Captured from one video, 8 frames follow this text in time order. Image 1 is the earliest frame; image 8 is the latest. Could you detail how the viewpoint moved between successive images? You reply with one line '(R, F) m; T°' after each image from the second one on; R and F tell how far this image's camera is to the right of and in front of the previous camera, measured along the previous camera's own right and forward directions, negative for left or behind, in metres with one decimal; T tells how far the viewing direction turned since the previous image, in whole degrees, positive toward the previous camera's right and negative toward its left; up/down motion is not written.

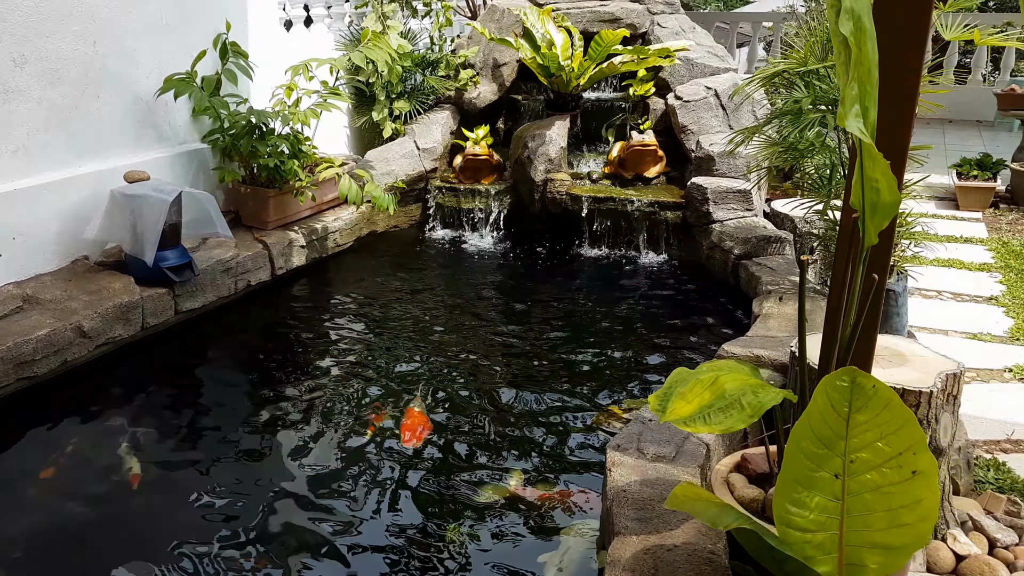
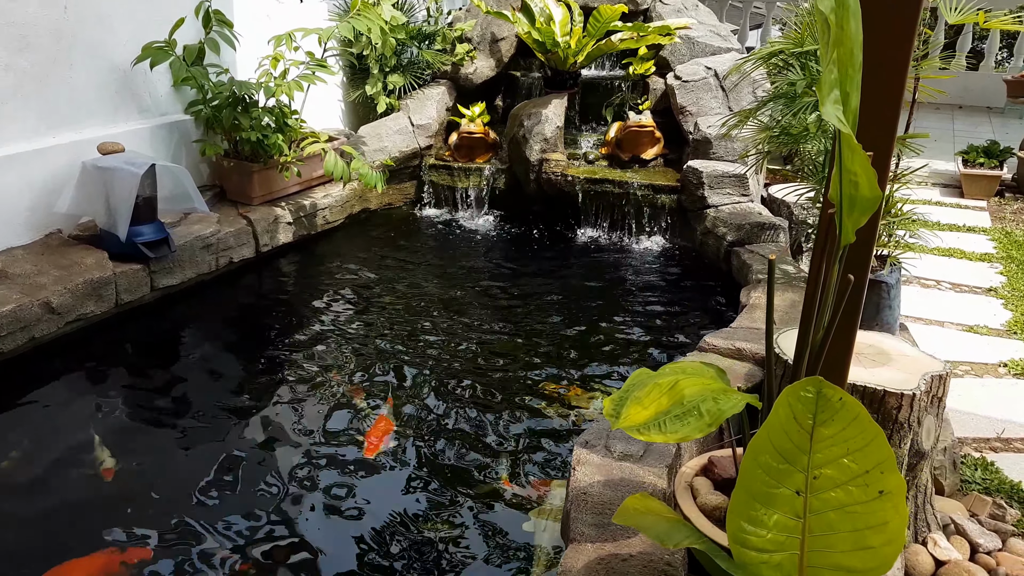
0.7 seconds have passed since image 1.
(+0.1, +0.1) m; -1°
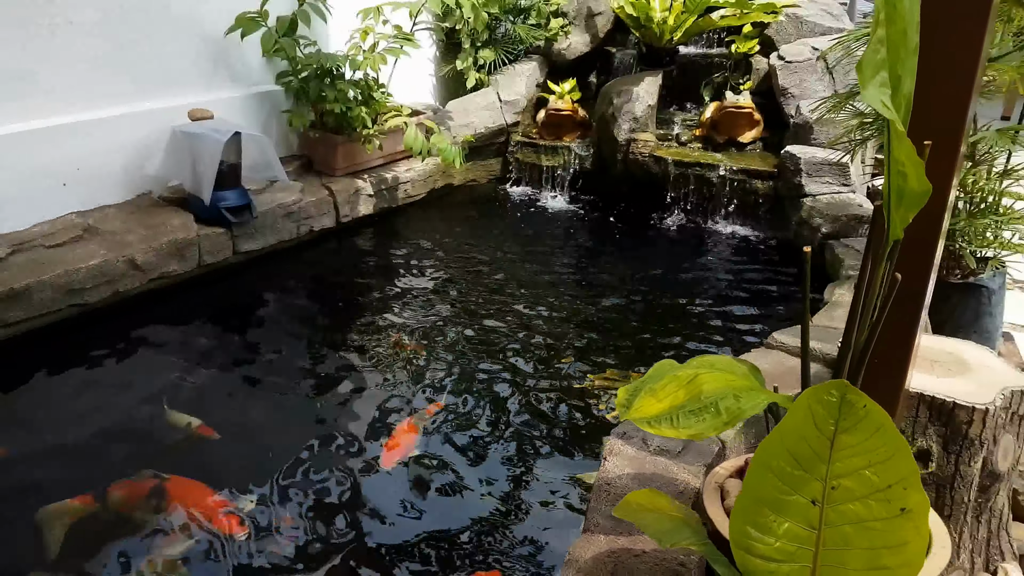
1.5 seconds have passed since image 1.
(+0.2, +0.1) m; -7°
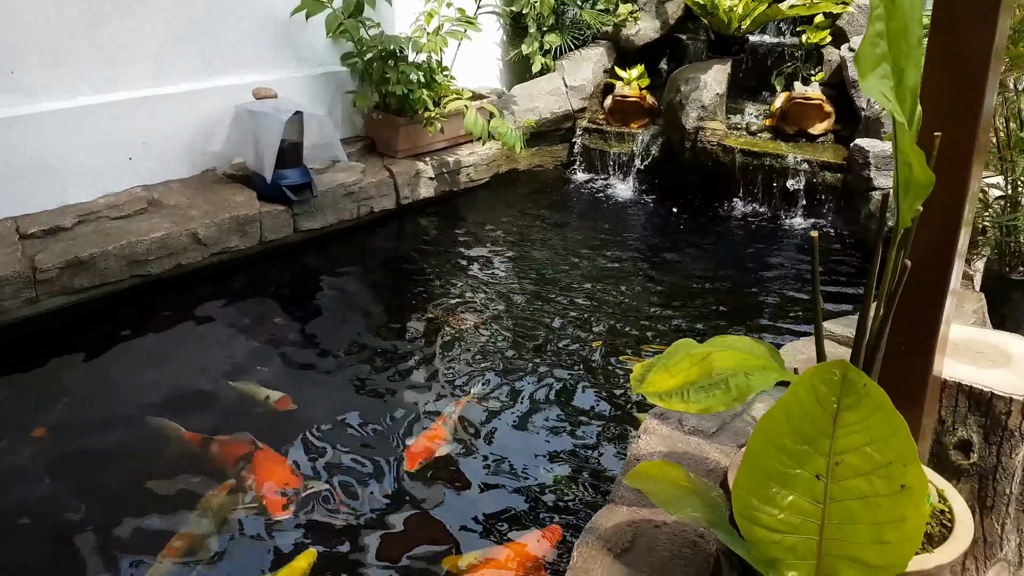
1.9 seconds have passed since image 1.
(+0.1, 0.0) m; -5°
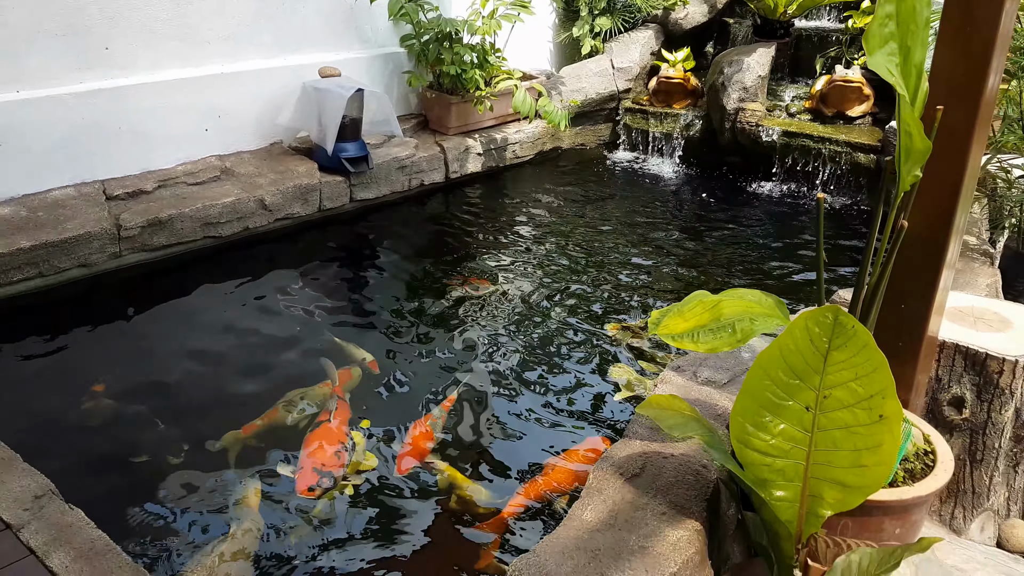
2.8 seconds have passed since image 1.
(0.0, -0.3) m; -3°
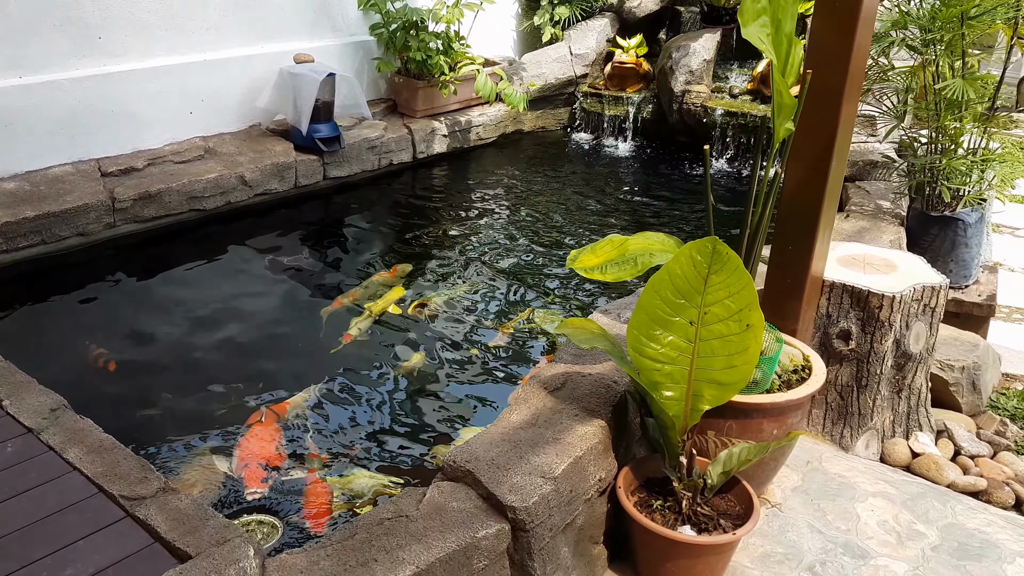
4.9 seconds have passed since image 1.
(+0.1, -0.4) m; +1°
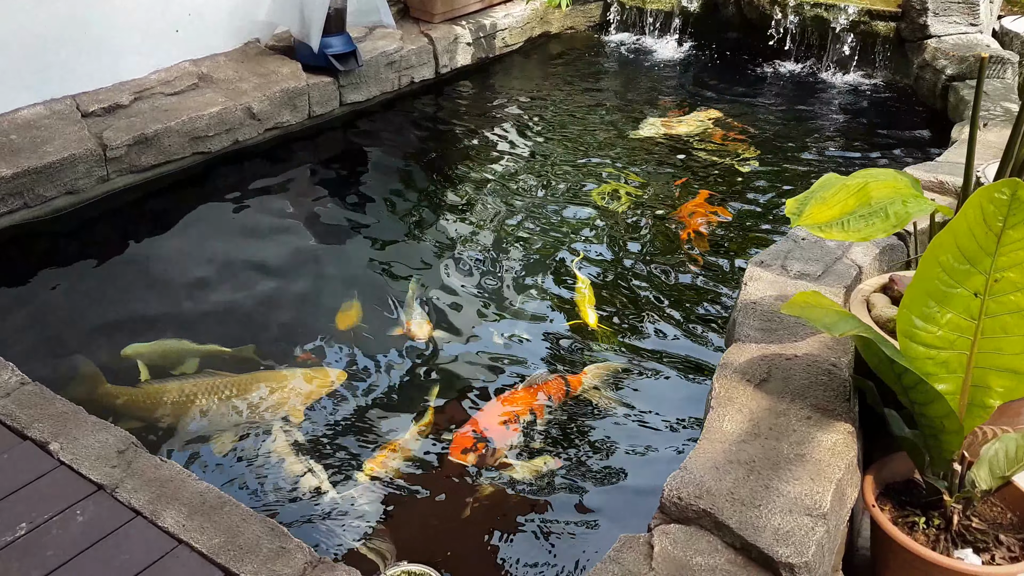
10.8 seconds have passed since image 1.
(-0.5, +0.7) m; +3°
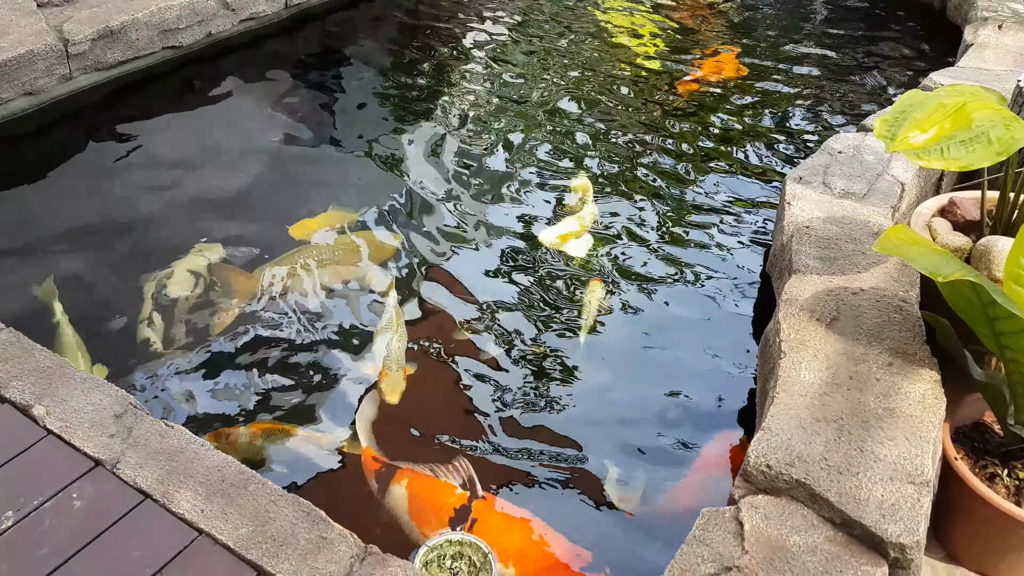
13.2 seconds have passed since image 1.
(-0.2, +0.3) m; +3°
